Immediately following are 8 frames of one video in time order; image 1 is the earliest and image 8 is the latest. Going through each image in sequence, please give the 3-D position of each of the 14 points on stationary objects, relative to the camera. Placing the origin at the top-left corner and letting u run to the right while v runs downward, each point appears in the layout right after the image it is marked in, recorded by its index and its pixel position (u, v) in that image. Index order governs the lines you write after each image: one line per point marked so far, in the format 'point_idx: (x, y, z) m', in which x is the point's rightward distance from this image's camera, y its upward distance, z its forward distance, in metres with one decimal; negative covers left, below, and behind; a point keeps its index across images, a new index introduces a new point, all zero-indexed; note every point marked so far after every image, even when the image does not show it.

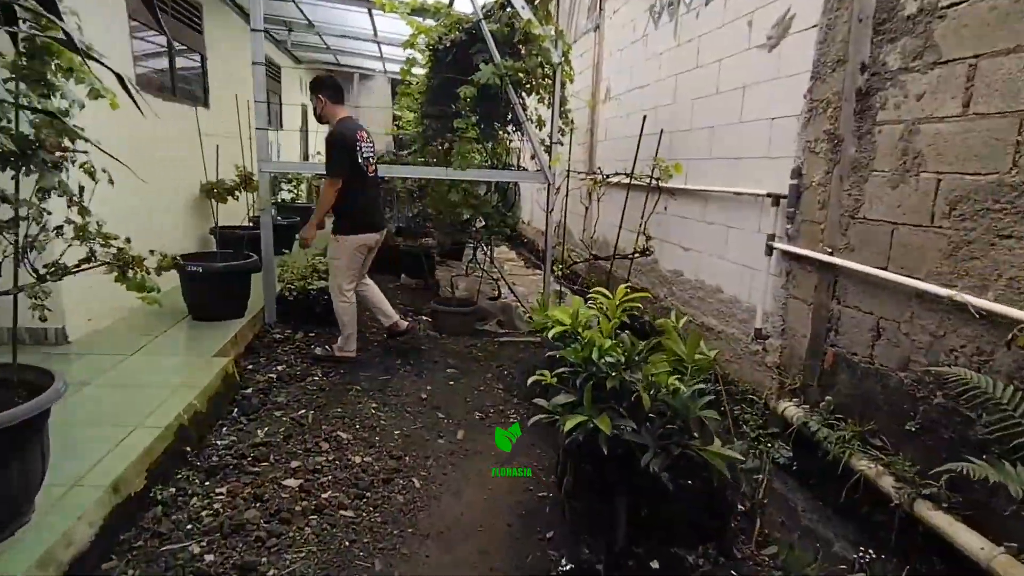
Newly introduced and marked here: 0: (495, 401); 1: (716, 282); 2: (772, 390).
0: (-0.1, -0.6, +2.8) m
1: (+1.2, 0.0, +3.3) m
2: (+1.2, -0.5, +2.6) m
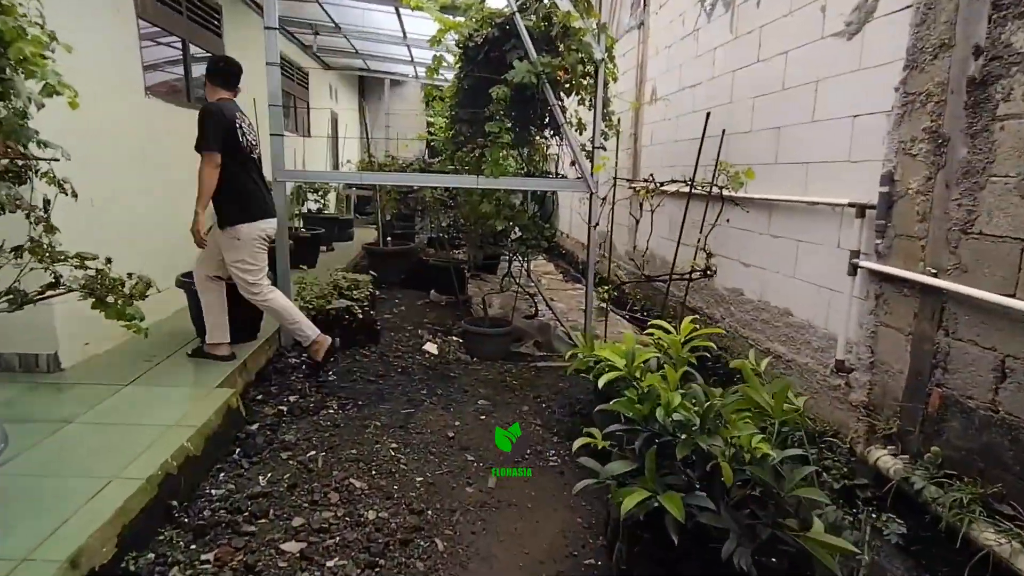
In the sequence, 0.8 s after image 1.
0: (+0.1, -0.7, +2.5) m
1: (+1.4, -0.1, +2.9) m
2: (+1.3, -0.6, +2.2) m
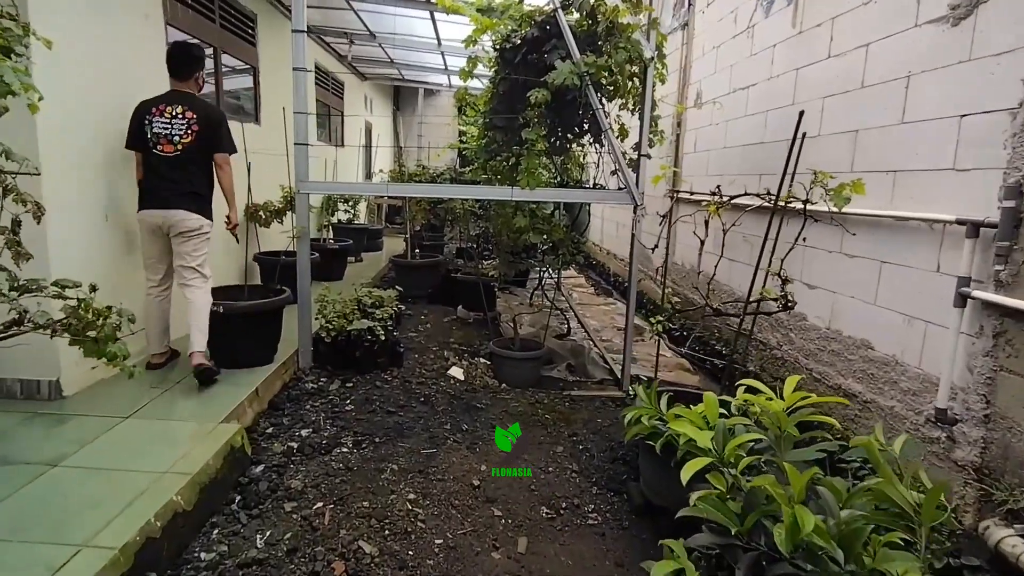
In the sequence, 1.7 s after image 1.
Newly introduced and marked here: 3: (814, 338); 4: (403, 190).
0: (+0.2, -0.8, +2.2) m
1: (+1.5, -0.2, +2.5) m
2: (+1.4, -0.7, +1.9) m
3: (+1.5, -0.2, +3.0) m
4: (-0.6, +0.5, +3.2) m
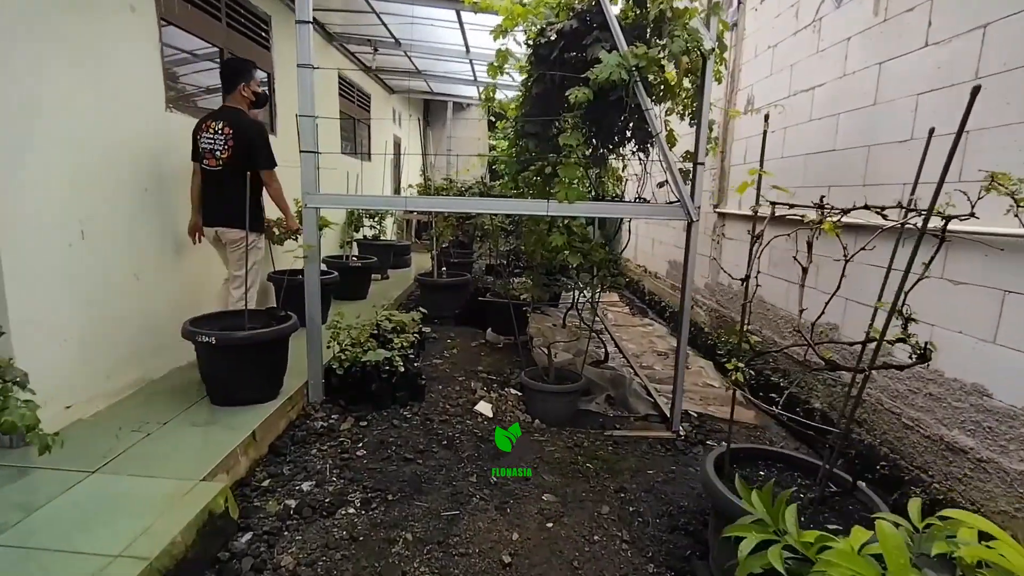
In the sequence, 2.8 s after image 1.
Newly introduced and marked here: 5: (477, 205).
0: (+0.3, -0.9, +1.8) m
1: (+1.6, -0.3, +2.1) m
2: (+1.5, -0.8, +1.4) m
3: (+1.7, -0.4, +2.5) m
4: (-0.4, +0.4, +2.9) m
5: (-0.2, +0.4, +2.9) m
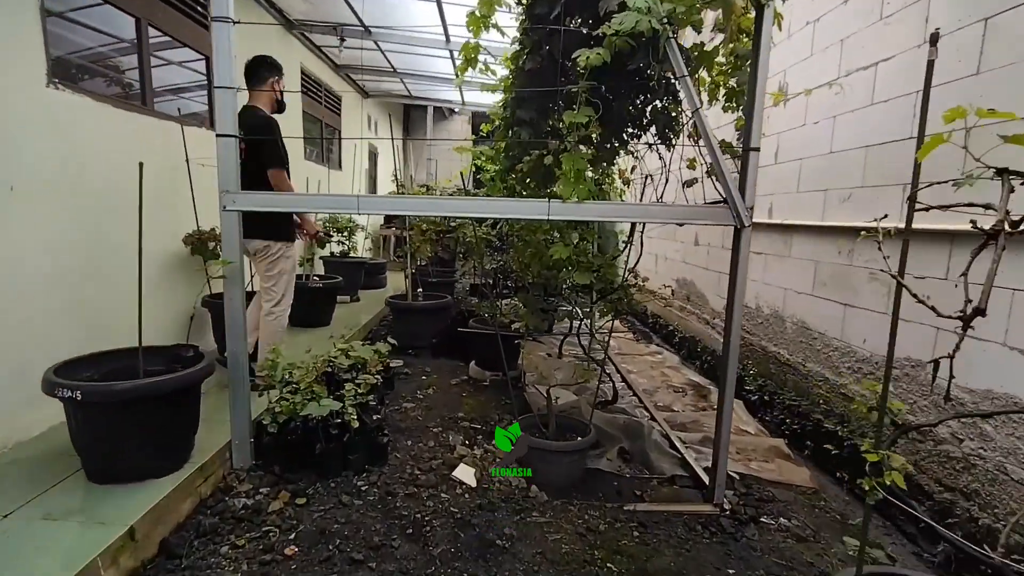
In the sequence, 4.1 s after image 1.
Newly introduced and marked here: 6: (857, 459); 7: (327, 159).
0: (+0.3, -0.9, +1.0) m
1: (+1.6, -0.4, +1.4) m
2: (+1.5, -0.8, +0.7) m
3: (+1.6, -0.5, +1.8) m
4: (-0.5, +0.3, +2.2) m
5: (-0.2, +0.3, +2.2) m
6: (+1.5, -0.7, +2.5) m
7: (-1.9, +1.3, +5.9) m
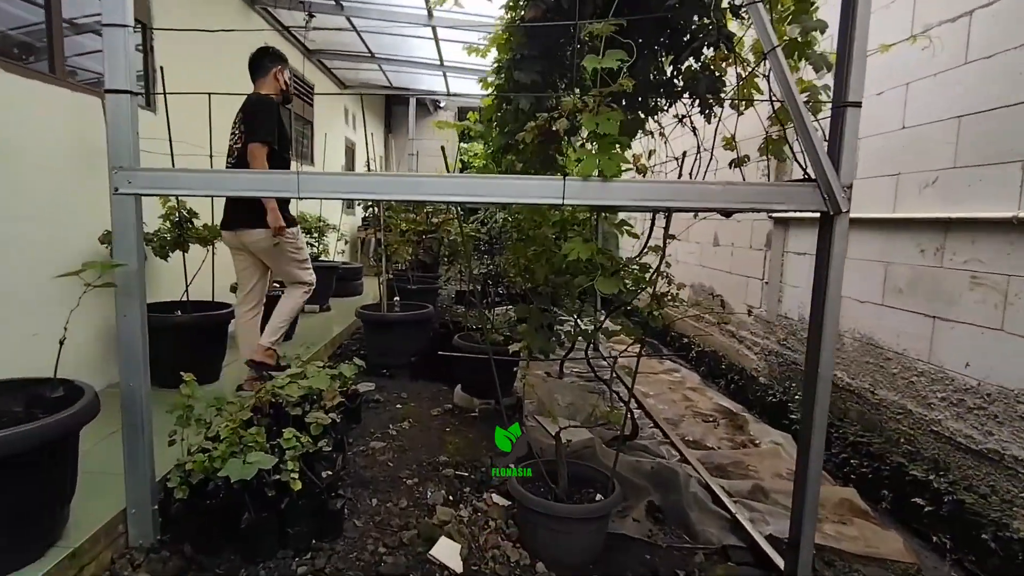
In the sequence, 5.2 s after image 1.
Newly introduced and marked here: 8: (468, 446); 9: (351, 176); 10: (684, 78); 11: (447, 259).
0: (+0.3, -0.9, +0.4) m
1: (+1.6, -0.4, +0.8) m
2: (+1.6, -0.8, +0.1) m
3: (+1.6, -0.5, +1.2) m
4: (-0.5, +0.3, +1.6) m
5: (-0.2, +0.3, +1.6) m
6: (+1.5, -0.8, +1.9) m
7: (-1.9, +1.2, +5.3) m
8: (-0.2, -0.7, +2.4) m
9: (-0.4, +0.3, +1.6) m
10: (+0.6, +0.7, +2.0) m
11: (-0.4, +0.2, +3.9) m
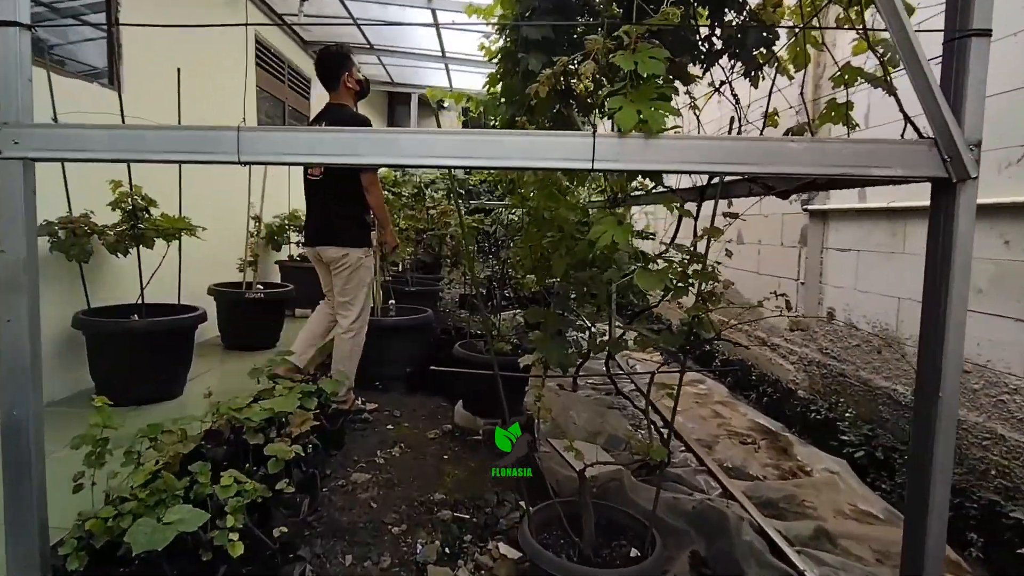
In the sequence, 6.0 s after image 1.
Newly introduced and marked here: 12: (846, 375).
0: (+0.4, -0.9, 0.0) m
1: (+1.7, -0.4, +0.4) m
2: (+1.6, -0.8, -0.3) m
3: (+1.7, -0.5, +0.8) m
4: (-0.4, +0.3, +1.2) m
5: (-0.2, +0.3, +1.2) m
6: (+1.5, -0.7, +1.5) m
7: (-1.9, +1.2, +4.9) m
8: (-0.2, -0.7, +2.0) m
9: (-0.4, +0.3, +1.2) m
10: (+0.6, +0.7, +1.6) m
11: (-0.4, +0.2, +3.5) m
12: (+1.5, -0.4, +2.8) m
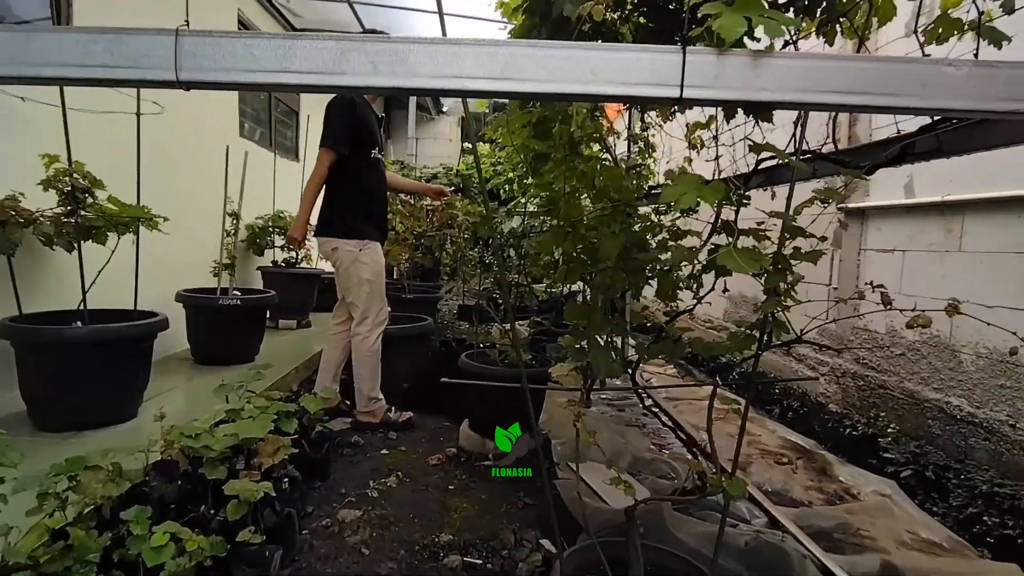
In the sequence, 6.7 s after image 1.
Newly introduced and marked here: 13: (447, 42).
0: (+0.5, -0.8, -0.3) m
1: (+1.8, -0.3, +0.1) m
2: (+1.7, -0.7, -0.6) m
3: (+1.8, -0.4, +0.6) m
4: (-0.4, +0.3, +0.9) m
5: (-0.1, +0.3, +0.9) m
6: (+1.6, -0.7, +1.2) m
7: (-1.9, +1.1, +4.6) m
8: (-0.1, -0.7, +1.7) m
9: (-0.3, +0.3, +0.9) m
10: (+0.7, +0.8, +1.4) m
11: (-0.4, +0.1, +3.2) m
12: (+1.6, -0.4, +2.5) m
13: (-0.1, +0.3, +0.8) m
